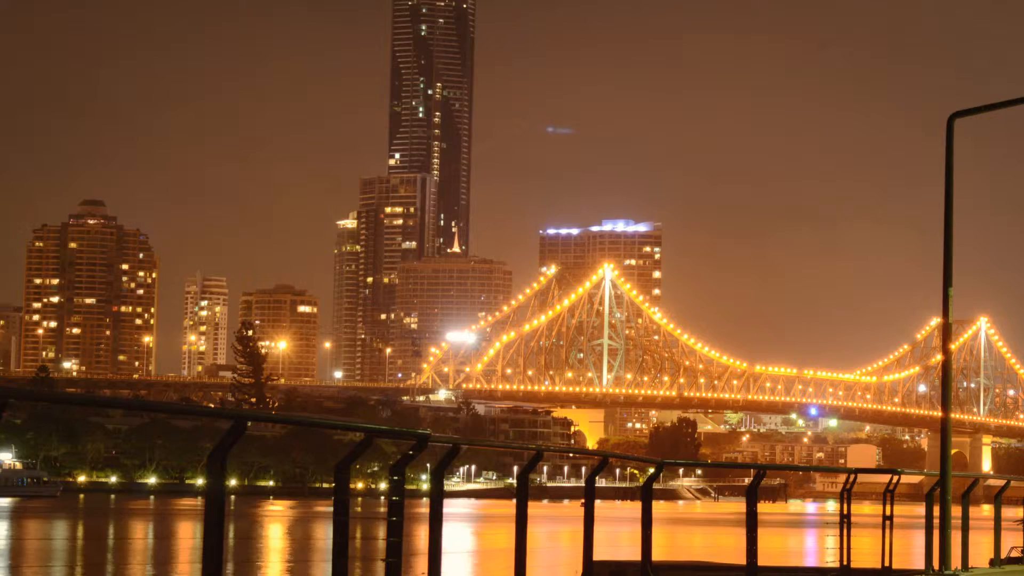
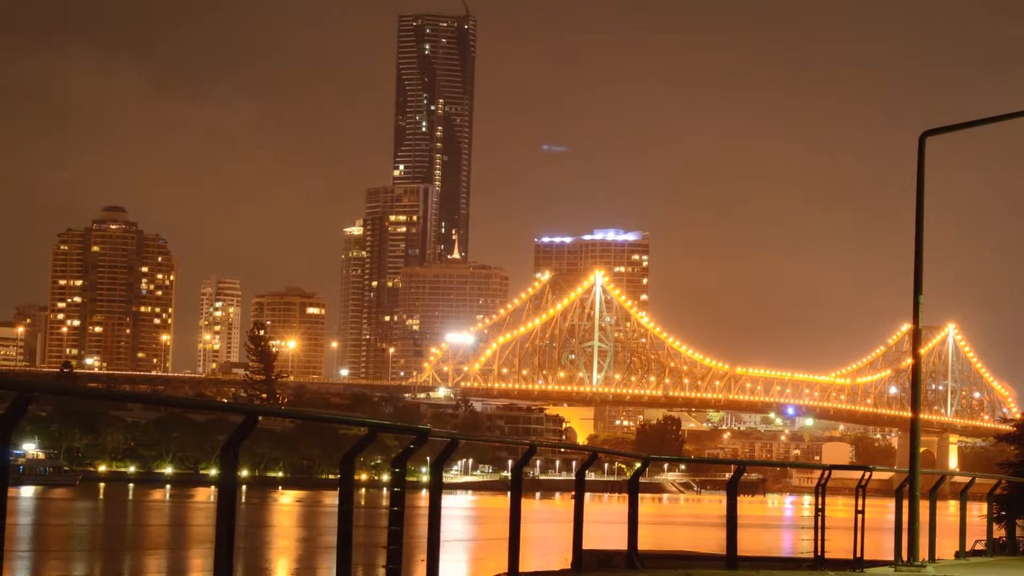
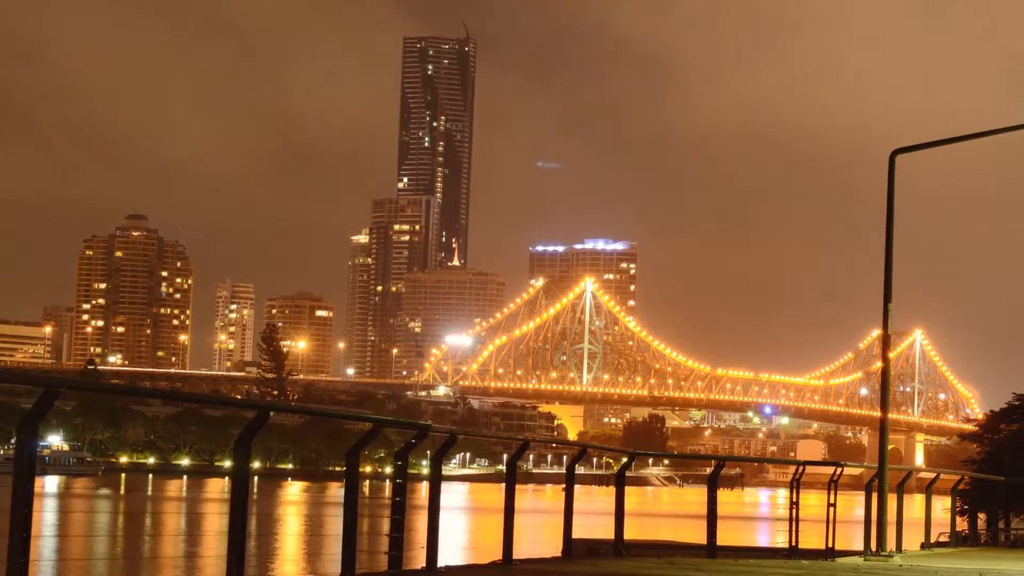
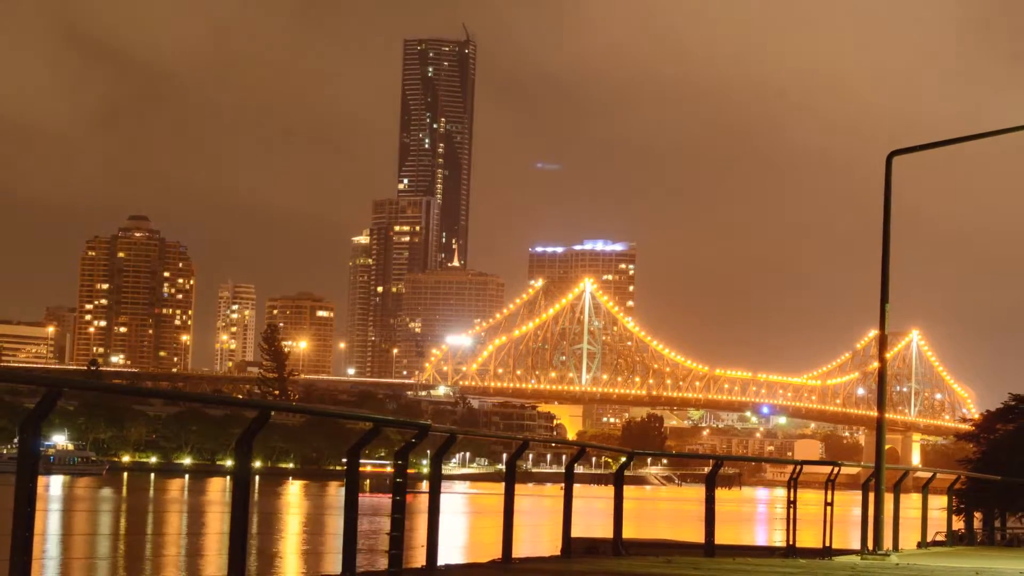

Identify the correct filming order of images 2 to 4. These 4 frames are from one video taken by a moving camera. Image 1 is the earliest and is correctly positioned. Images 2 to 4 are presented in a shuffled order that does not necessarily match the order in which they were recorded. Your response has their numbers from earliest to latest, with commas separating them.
2, 3, 4
